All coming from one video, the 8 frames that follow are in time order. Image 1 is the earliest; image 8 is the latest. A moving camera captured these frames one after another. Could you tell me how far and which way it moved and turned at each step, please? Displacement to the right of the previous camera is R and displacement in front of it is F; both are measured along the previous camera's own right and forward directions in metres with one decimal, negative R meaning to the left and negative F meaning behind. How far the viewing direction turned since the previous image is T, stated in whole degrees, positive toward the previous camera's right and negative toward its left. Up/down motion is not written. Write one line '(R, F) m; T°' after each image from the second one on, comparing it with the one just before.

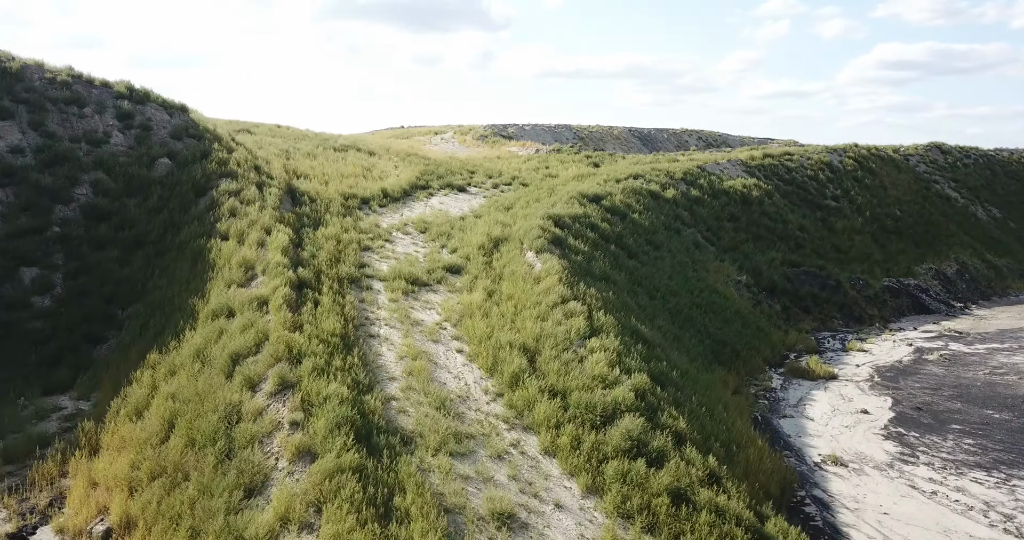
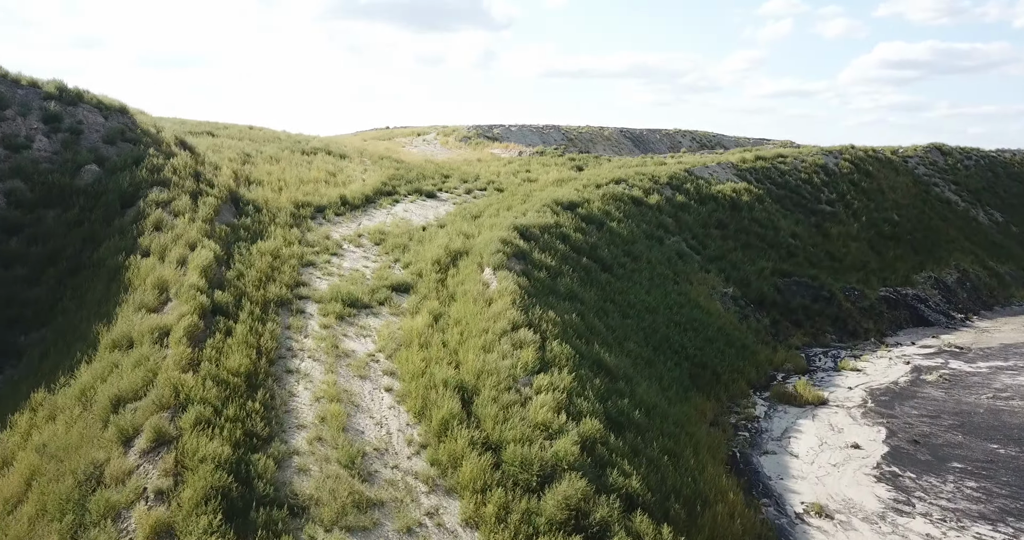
(+0.6, +1.0) m; 0°
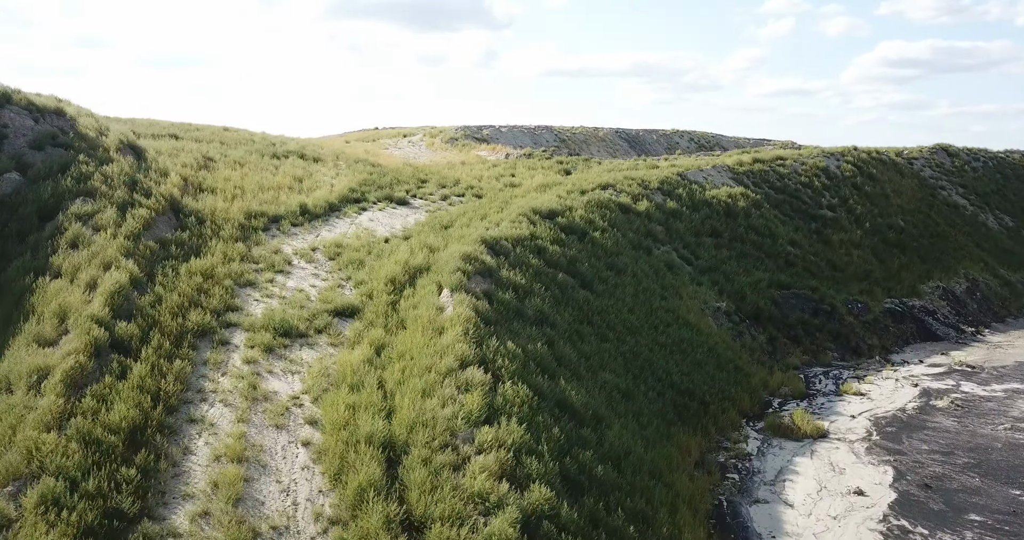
(+0.5, +1.1) m; 0°
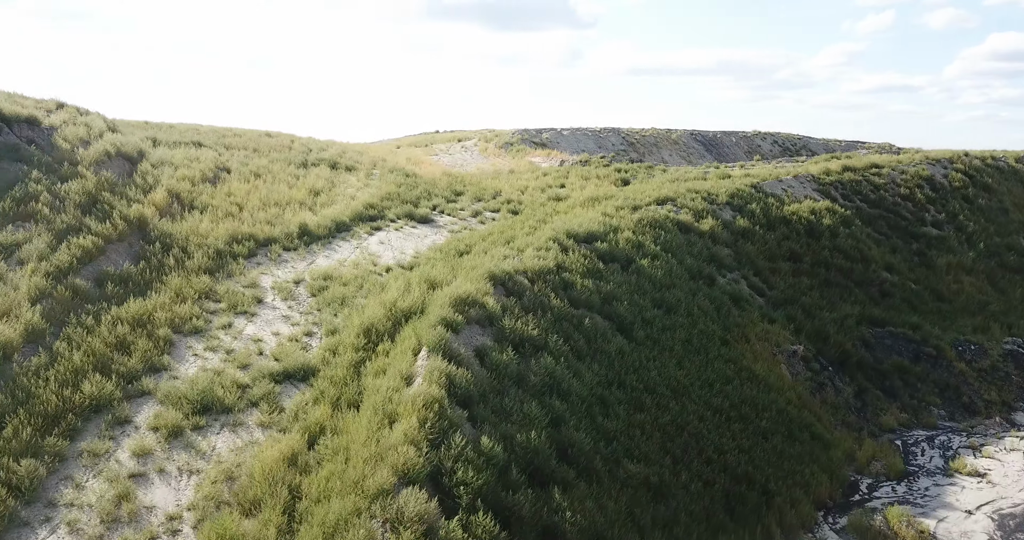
(+0.8, +2.1) m; -6°
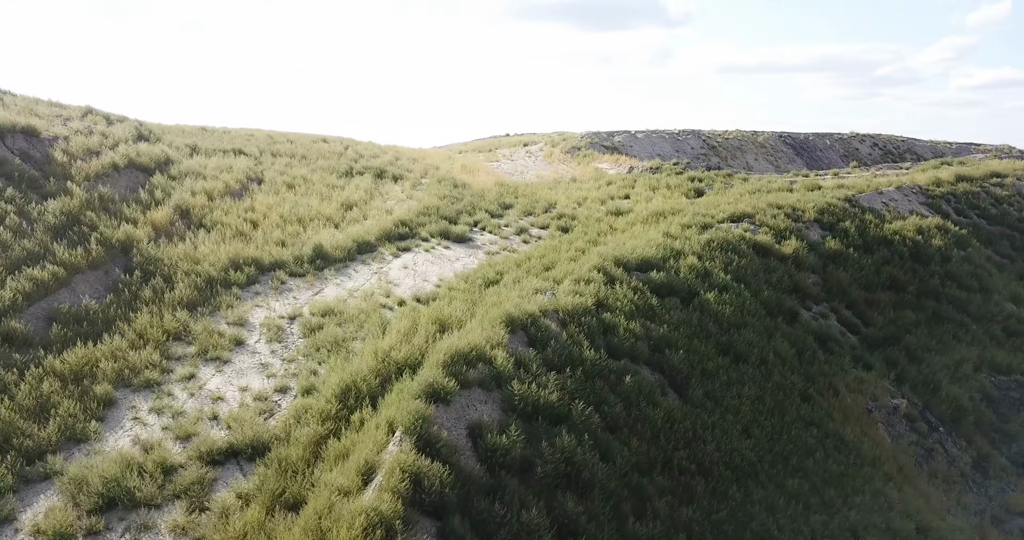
(+0.6, +1.7) m; -6°
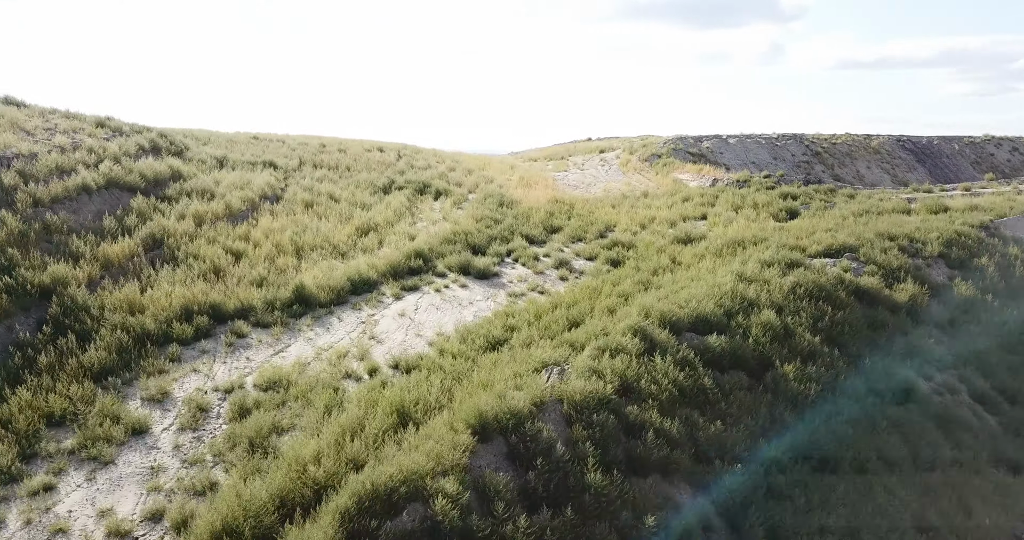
(+0.9, +2.2) m; -8°
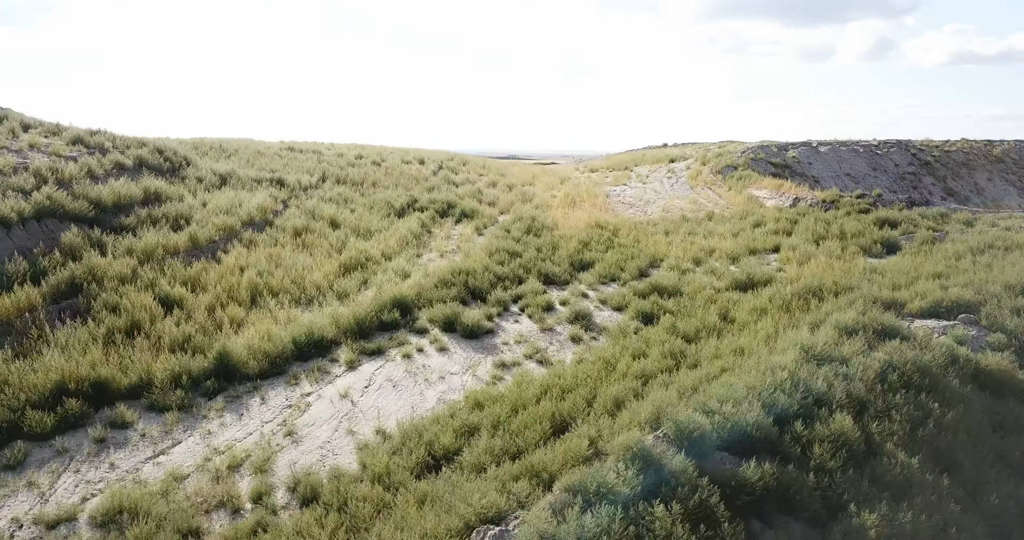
(+0.9, +2.2) m; -7°
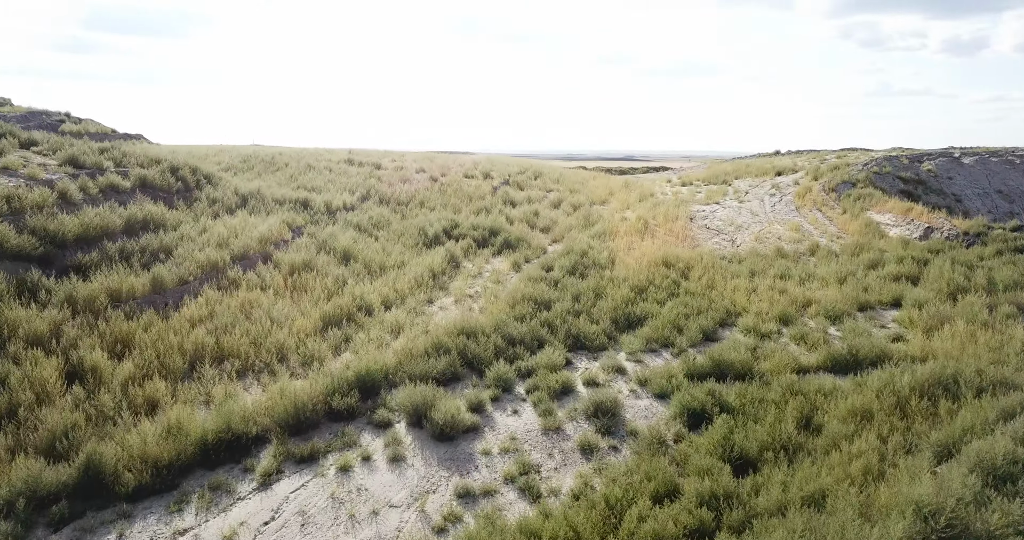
(+0.9, +2.2) m; -9°
